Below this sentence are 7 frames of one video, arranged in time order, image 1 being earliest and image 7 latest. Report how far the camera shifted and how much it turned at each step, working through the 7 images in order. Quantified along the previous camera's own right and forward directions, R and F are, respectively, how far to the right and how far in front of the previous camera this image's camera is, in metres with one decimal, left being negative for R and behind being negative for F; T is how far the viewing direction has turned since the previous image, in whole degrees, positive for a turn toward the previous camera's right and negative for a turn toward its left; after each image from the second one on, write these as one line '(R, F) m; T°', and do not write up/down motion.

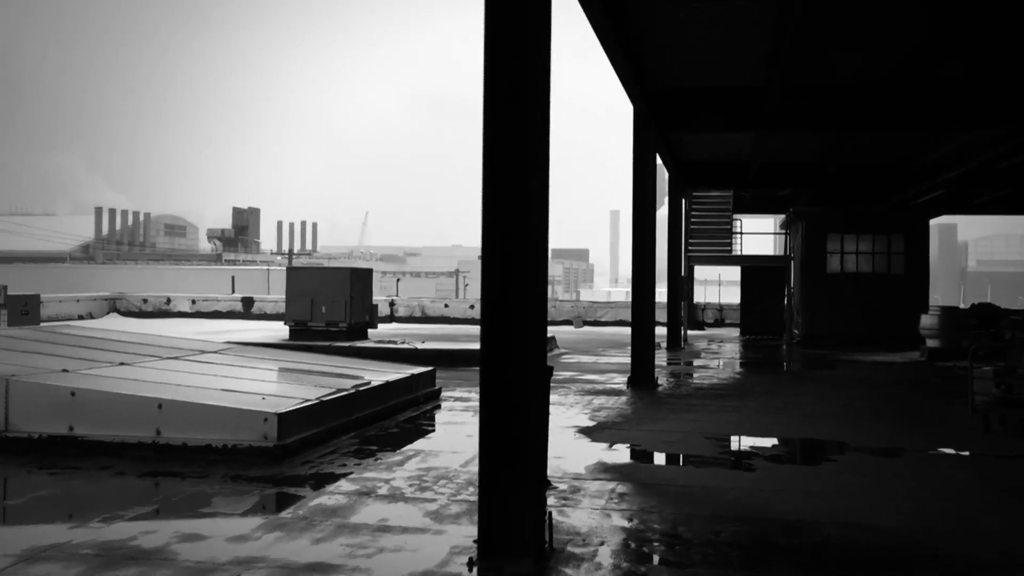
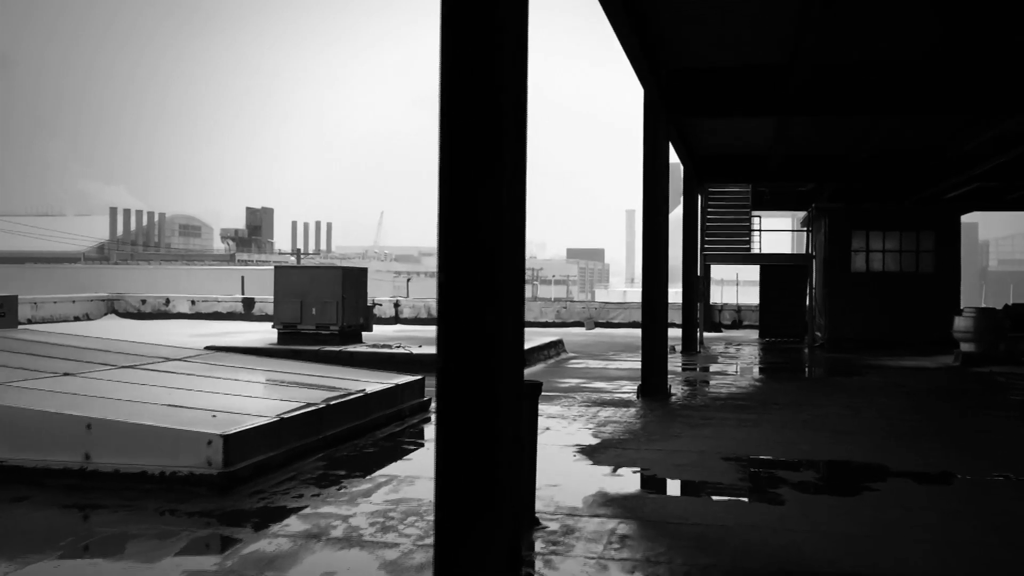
(+0.2, +1.0) m; -1°
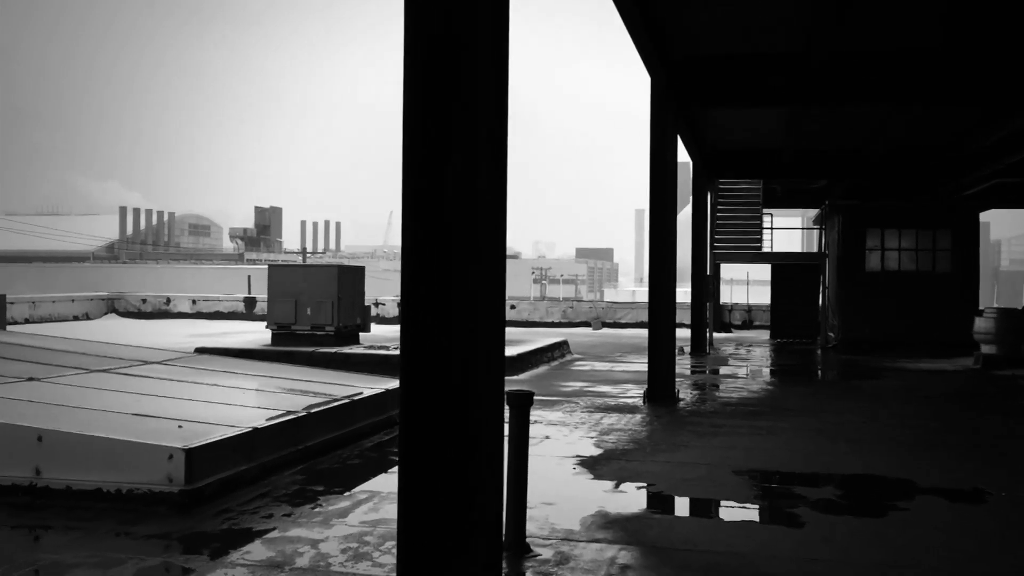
(+0.1, +0.5) m; -1°
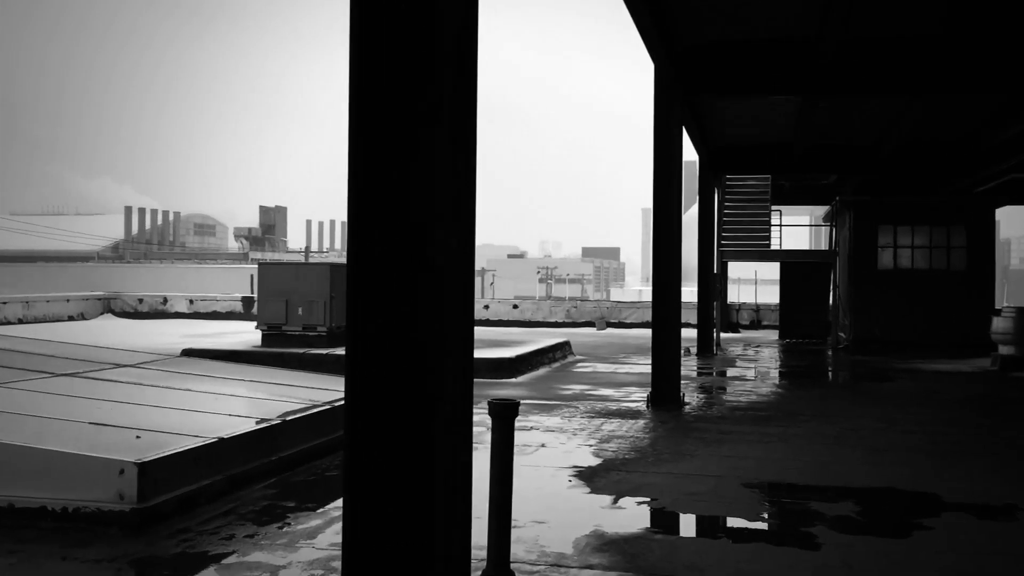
(+0.1, +0.5) m; 0°
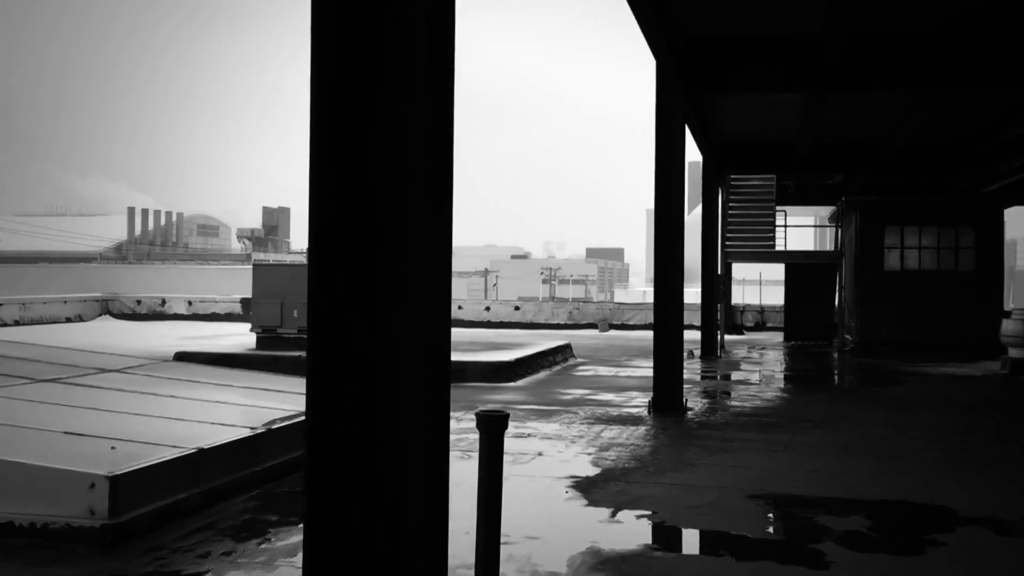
(+0.1, +0.3) m; 0°
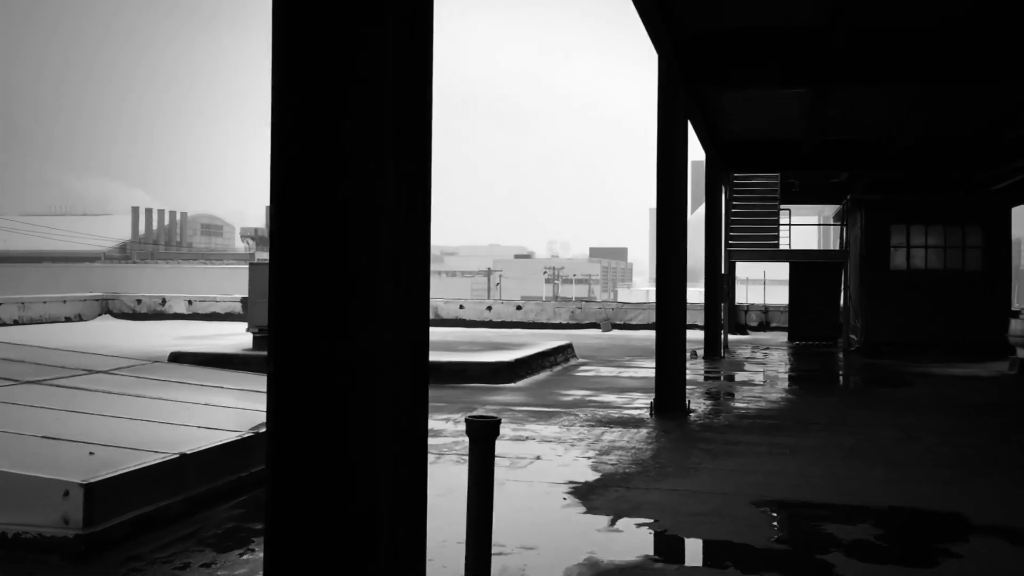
(+0.1, +0.2) m; 0°
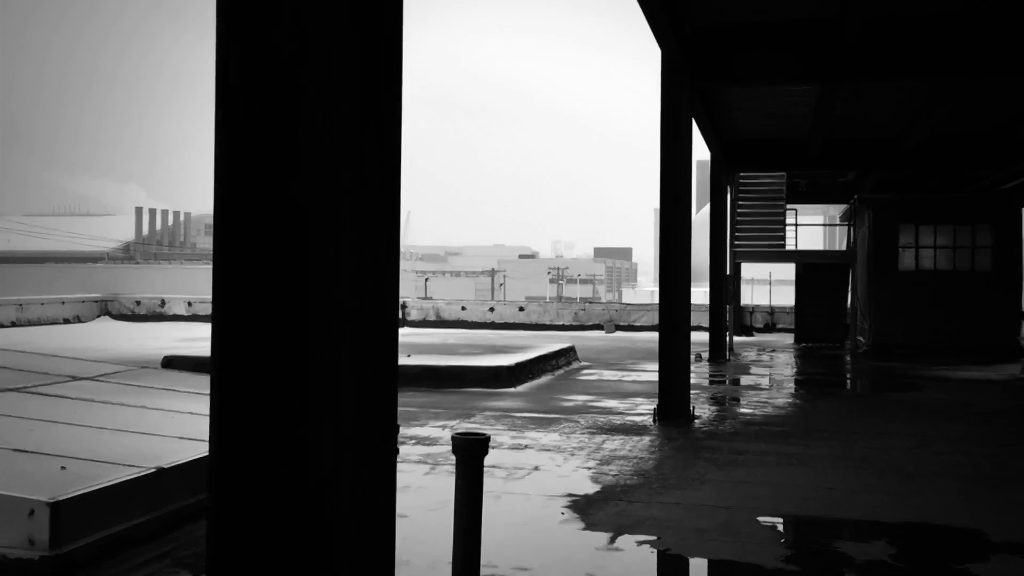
(+0.1, +0.3) m; 0°
